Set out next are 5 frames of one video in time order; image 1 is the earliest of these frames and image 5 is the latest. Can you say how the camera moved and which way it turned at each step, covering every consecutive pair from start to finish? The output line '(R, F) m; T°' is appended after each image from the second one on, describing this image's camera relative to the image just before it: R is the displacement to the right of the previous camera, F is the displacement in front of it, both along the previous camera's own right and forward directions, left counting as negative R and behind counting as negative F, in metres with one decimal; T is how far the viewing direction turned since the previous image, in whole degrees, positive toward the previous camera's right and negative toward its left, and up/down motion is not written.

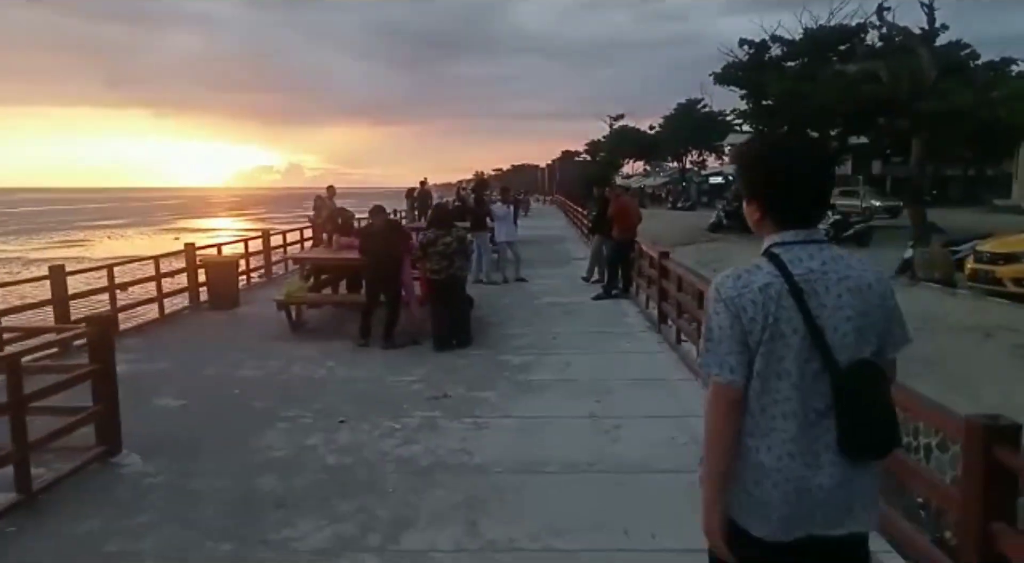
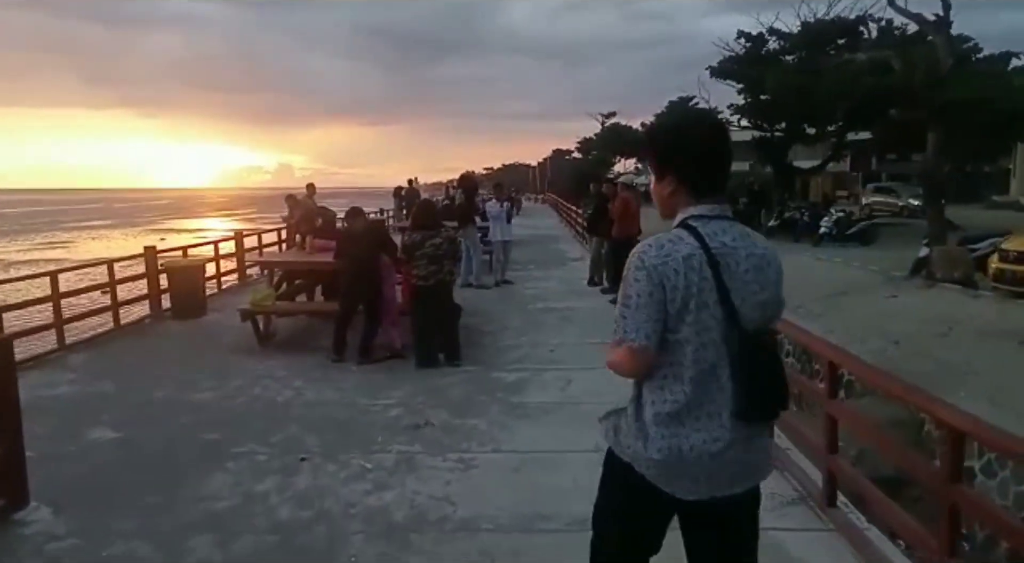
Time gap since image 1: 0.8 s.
(0.0, +1.0) m; +1°
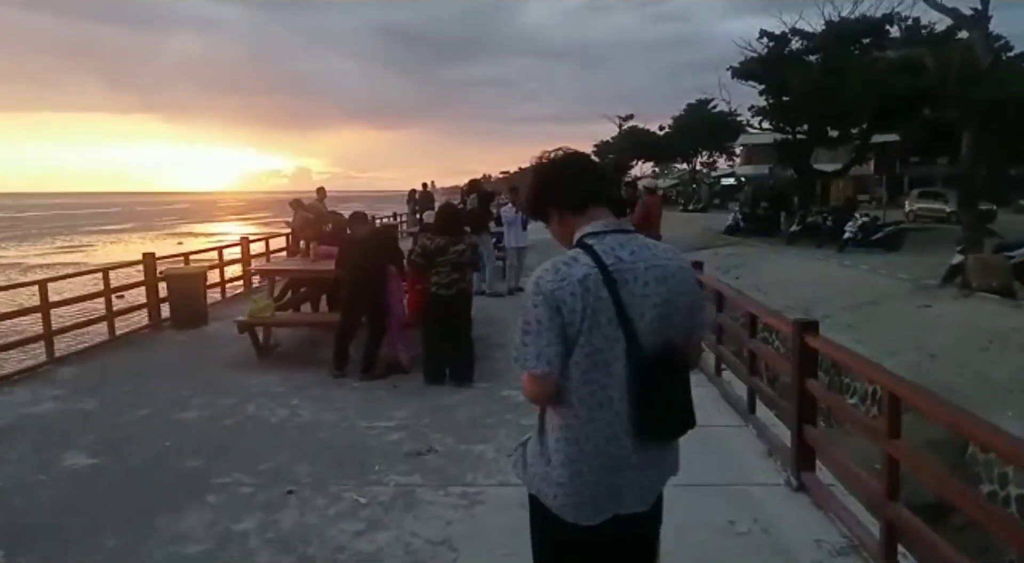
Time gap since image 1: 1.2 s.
(0.0, +0.5) m; -1°
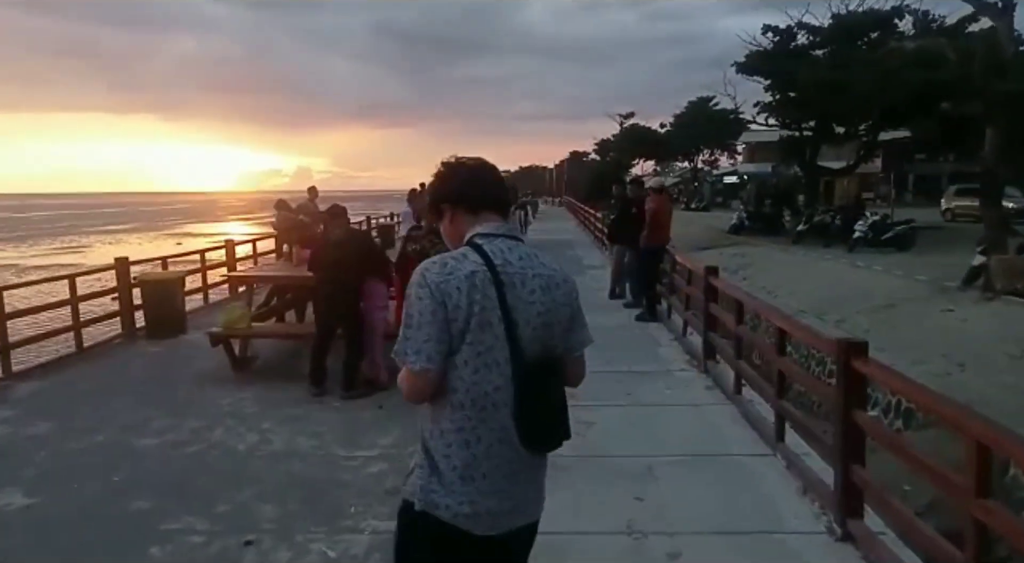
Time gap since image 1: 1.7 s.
(0.0, +0.7) m; 0°
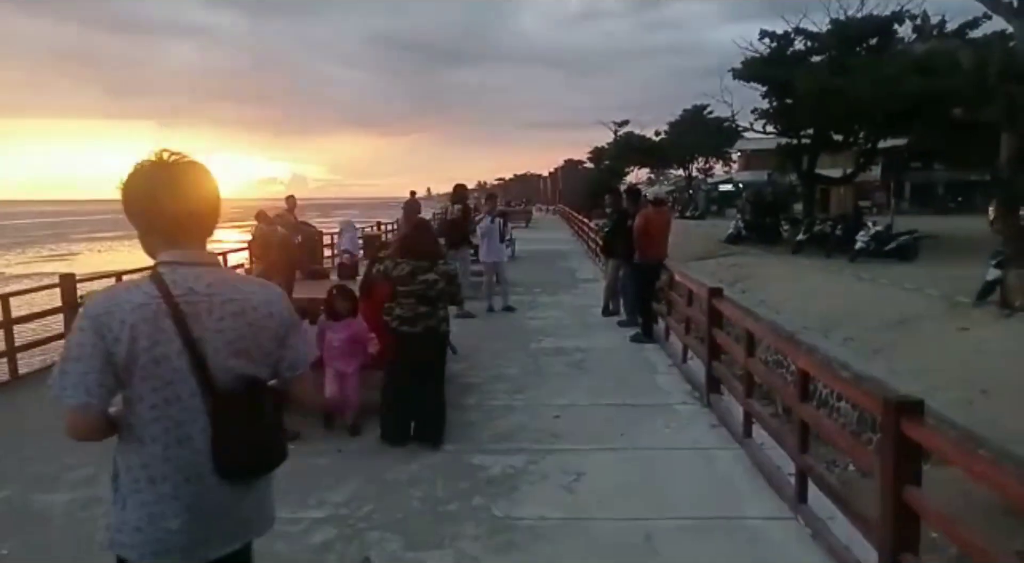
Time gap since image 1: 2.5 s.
(+0.1, +0.8) m; 0°
